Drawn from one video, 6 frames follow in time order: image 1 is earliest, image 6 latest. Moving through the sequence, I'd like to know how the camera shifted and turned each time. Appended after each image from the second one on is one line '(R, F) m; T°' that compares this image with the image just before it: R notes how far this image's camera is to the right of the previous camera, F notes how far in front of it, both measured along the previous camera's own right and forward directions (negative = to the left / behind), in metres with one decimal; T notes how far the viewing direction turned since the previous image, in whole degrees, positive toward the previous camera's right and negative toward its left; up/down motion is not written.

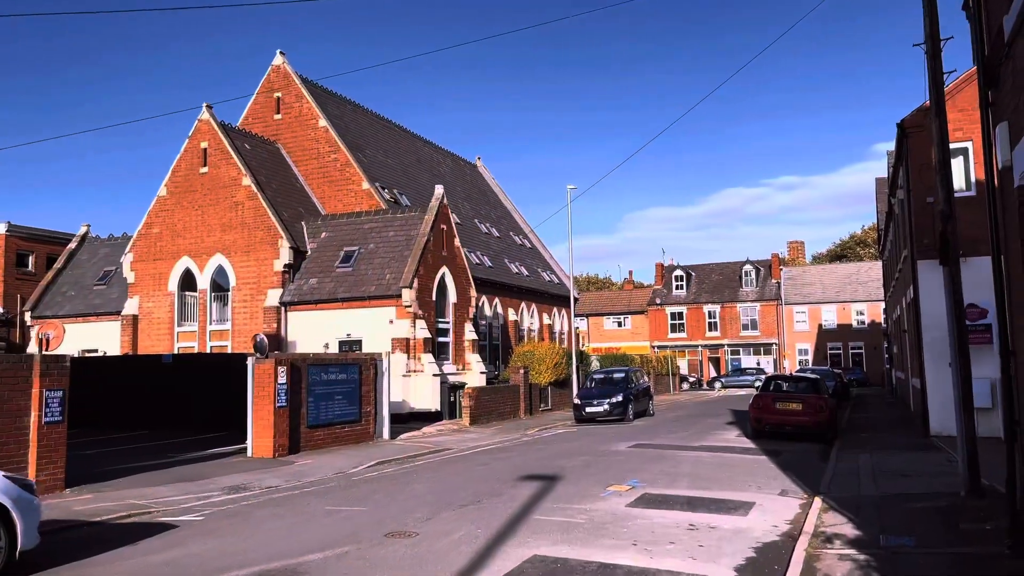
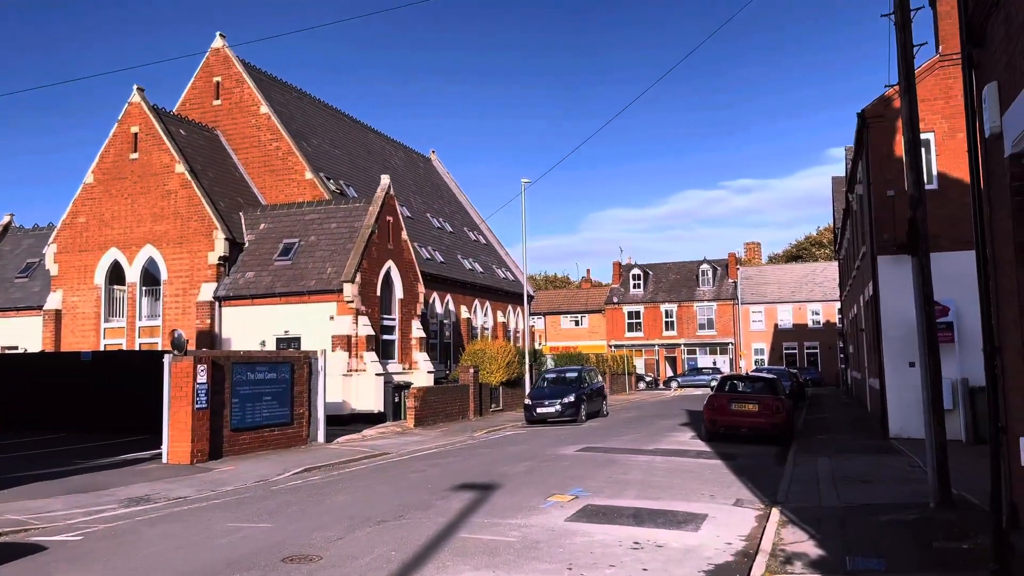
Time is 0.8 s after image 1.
(+0.3, +1.0) m; +3°
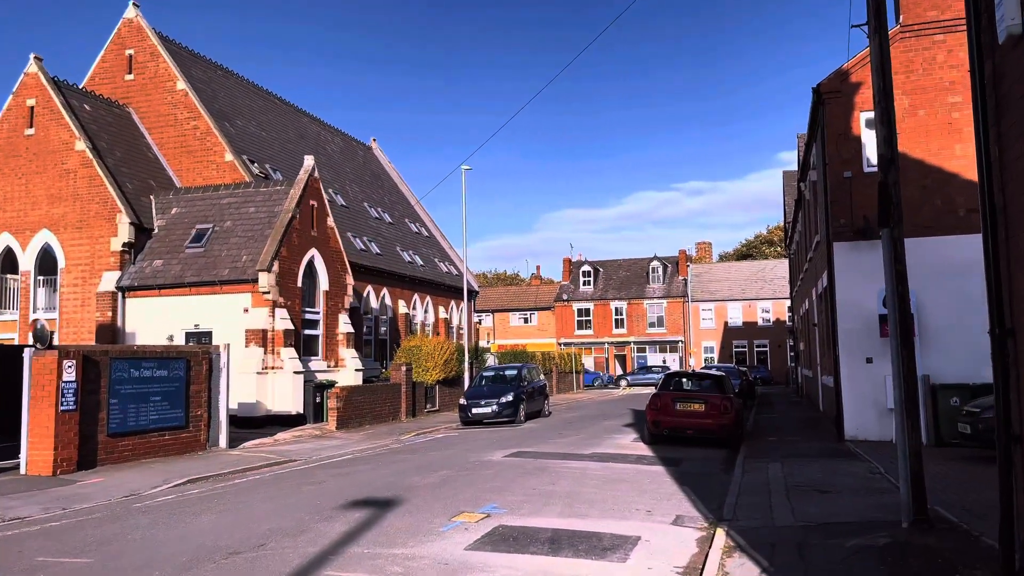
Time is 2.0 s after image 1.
(+0.5, +1.5) m; +3°
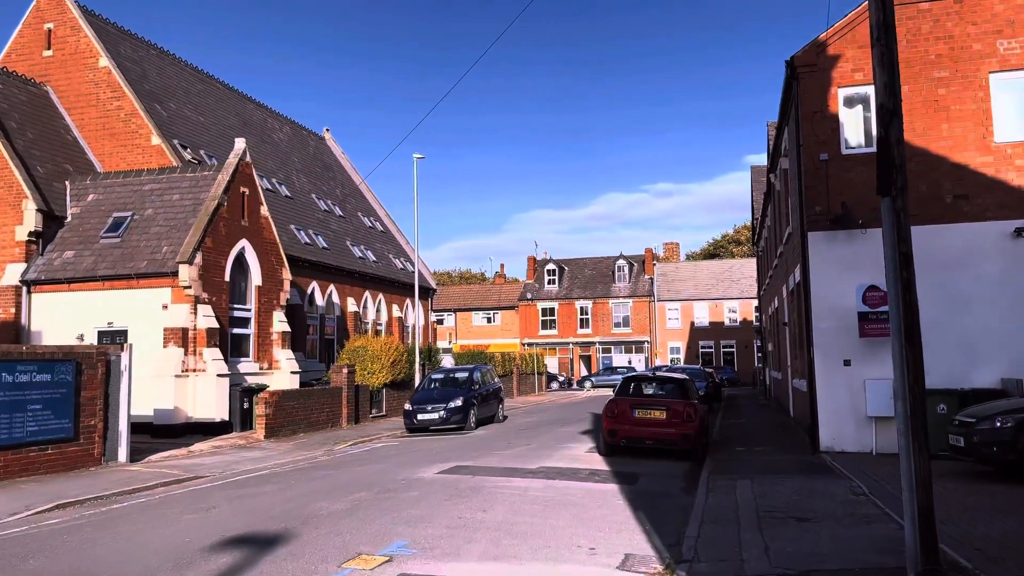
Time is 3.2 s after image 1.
(+0.5, +1.6) m; +2°
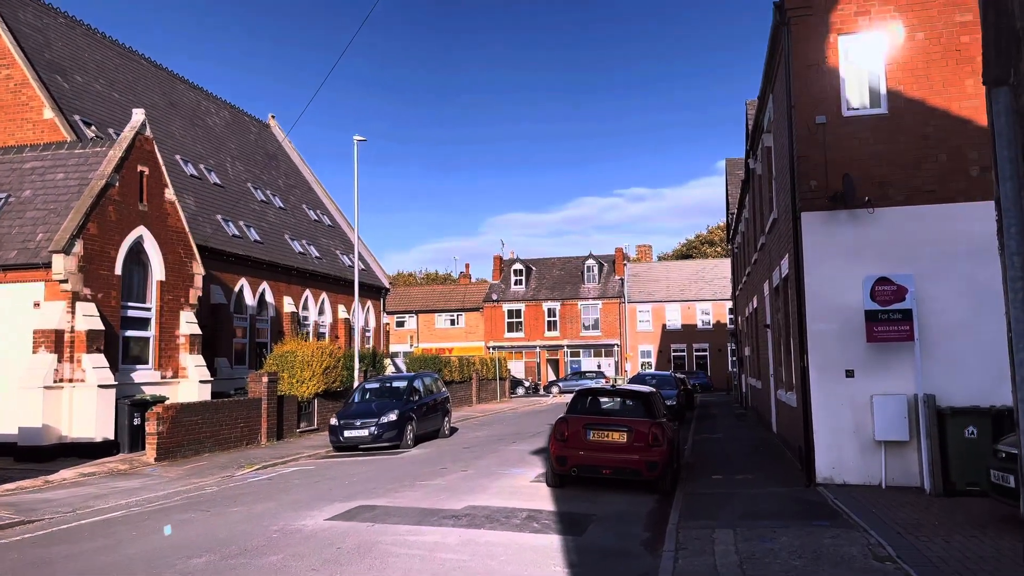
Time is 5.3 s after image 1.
(+0.6, +2.5) m; +2°
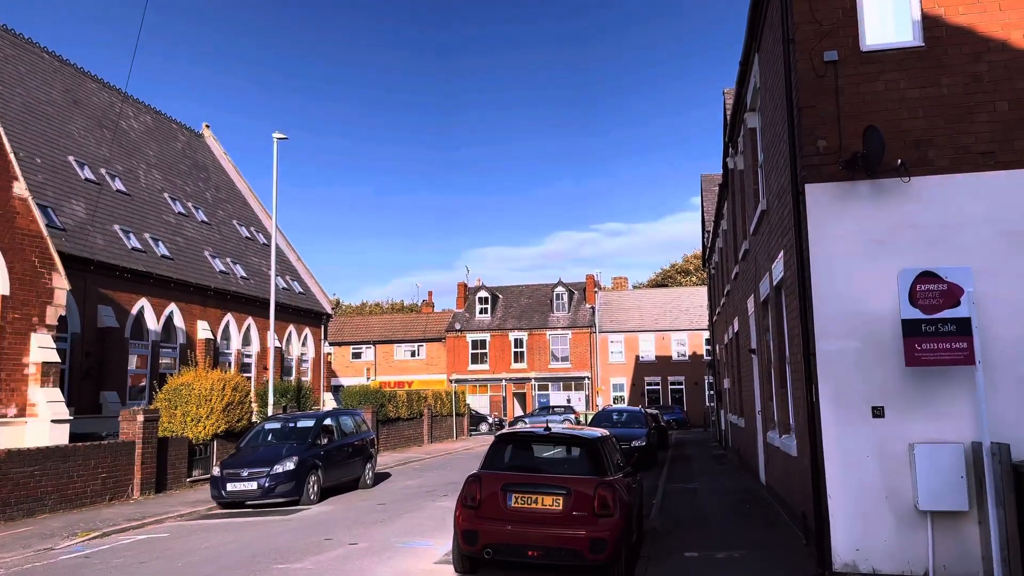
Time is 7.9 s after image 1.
(+0.8, +3.1) m; +2°
